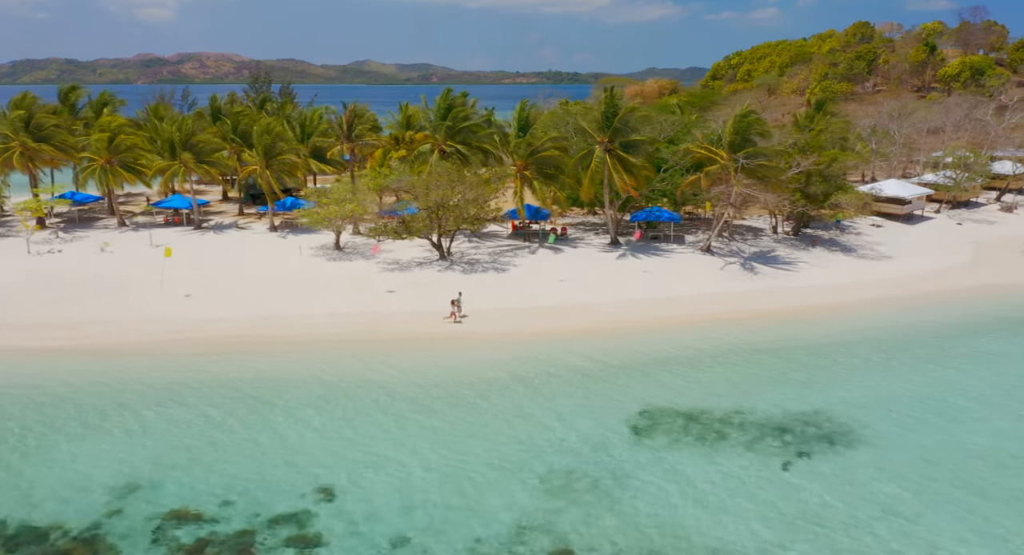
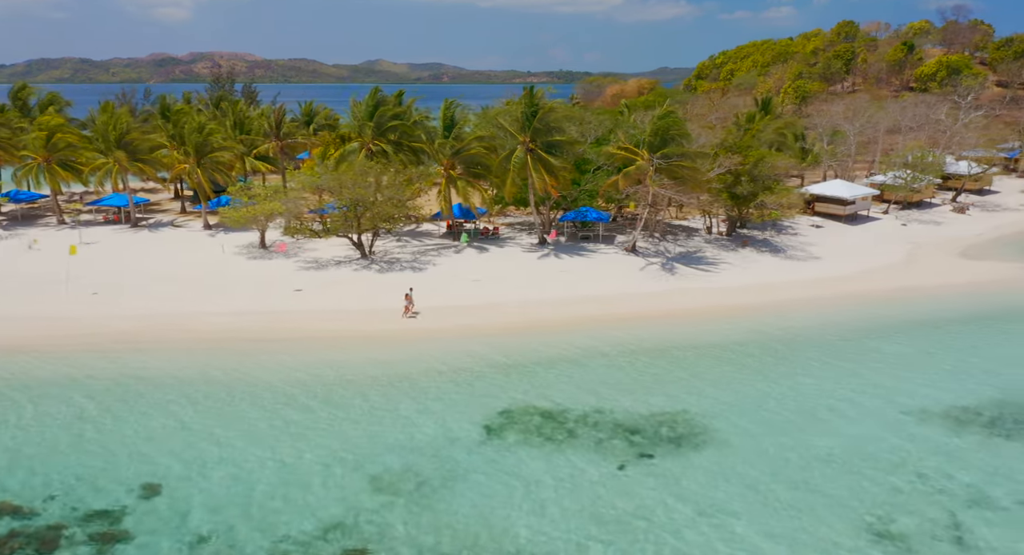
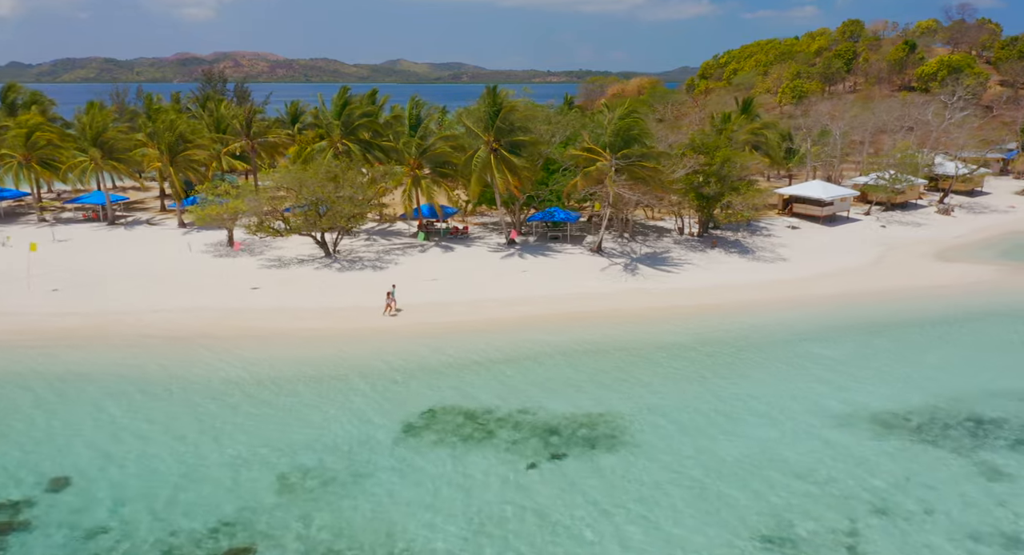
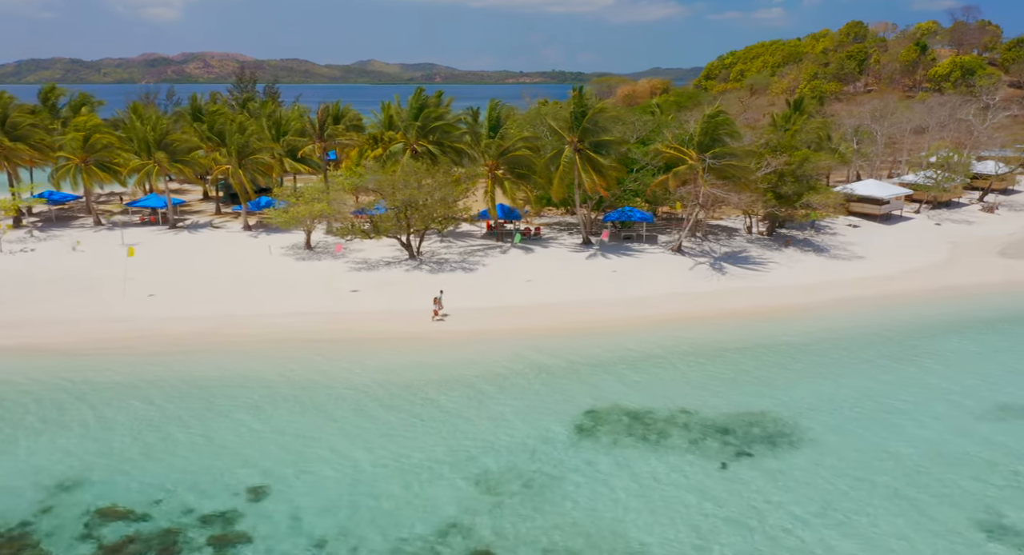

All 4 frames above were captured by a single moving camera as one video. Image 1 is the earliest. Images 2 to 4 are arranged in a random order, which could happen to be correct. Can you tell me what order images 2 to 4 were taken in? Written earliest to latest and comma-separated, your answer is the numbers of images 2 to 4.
4, 2, 3
